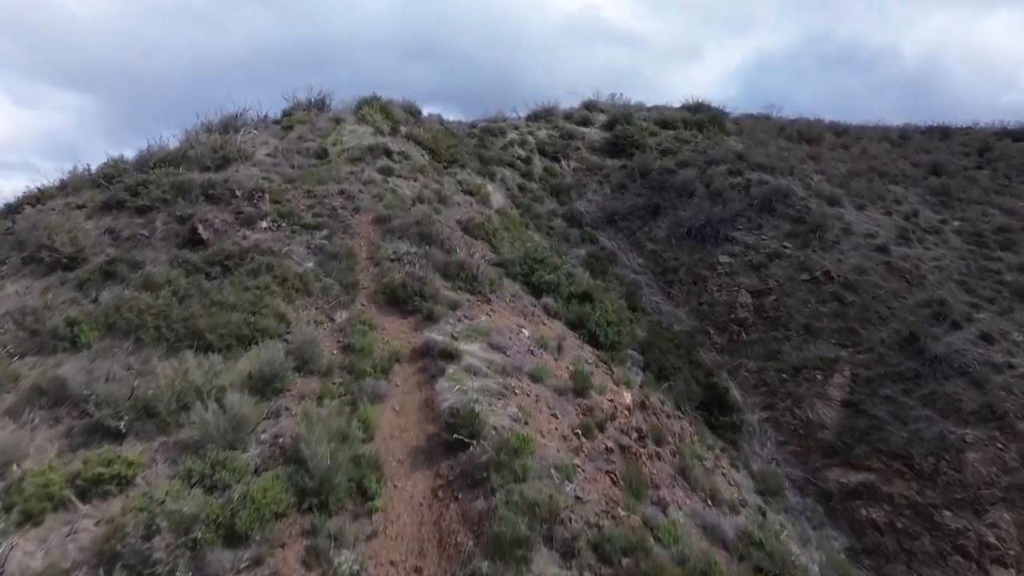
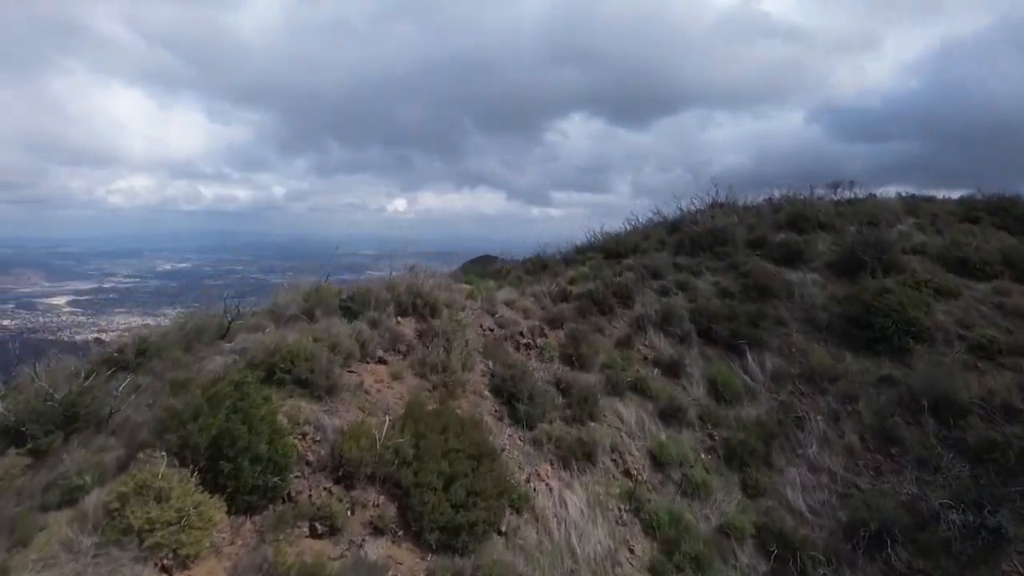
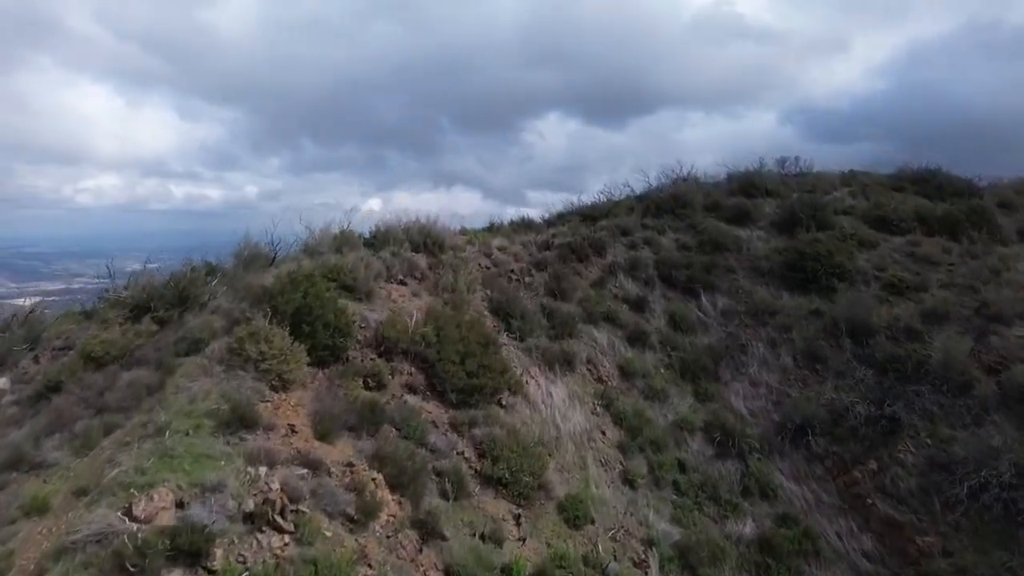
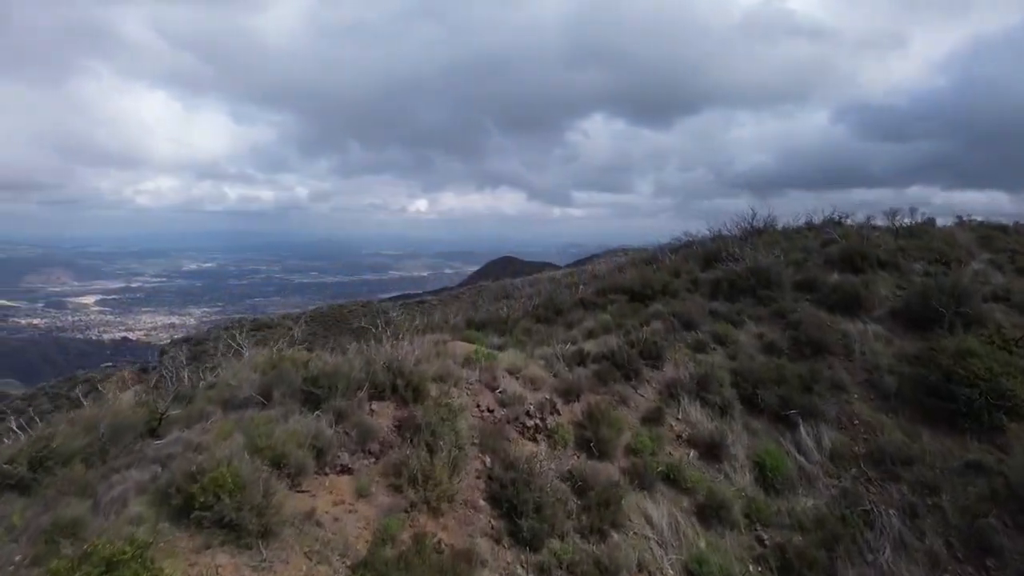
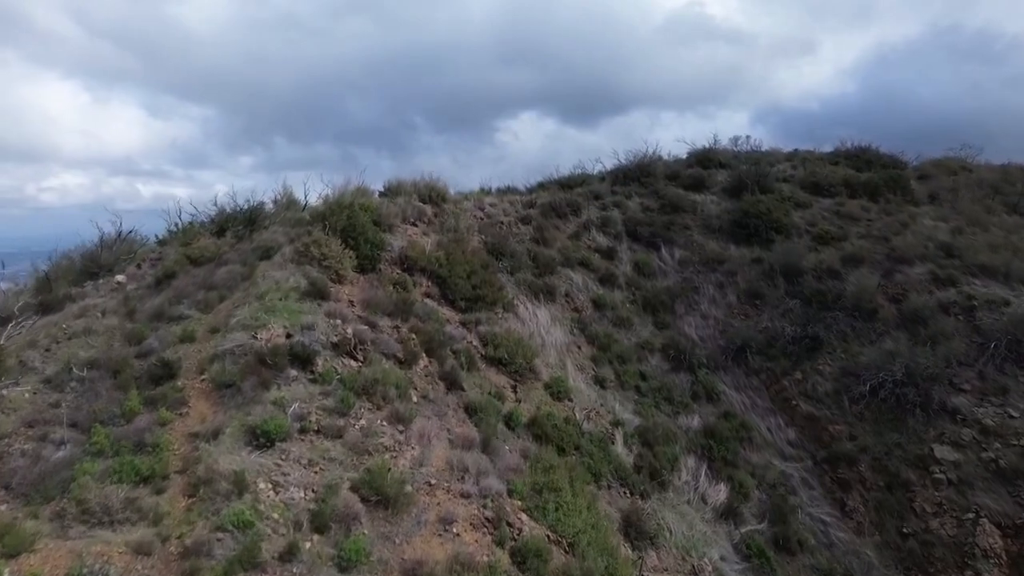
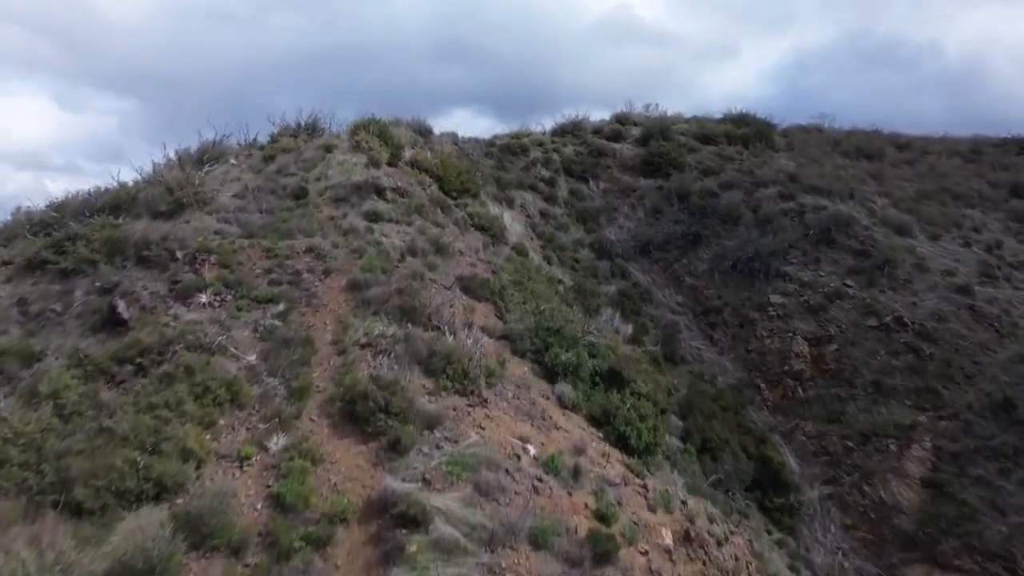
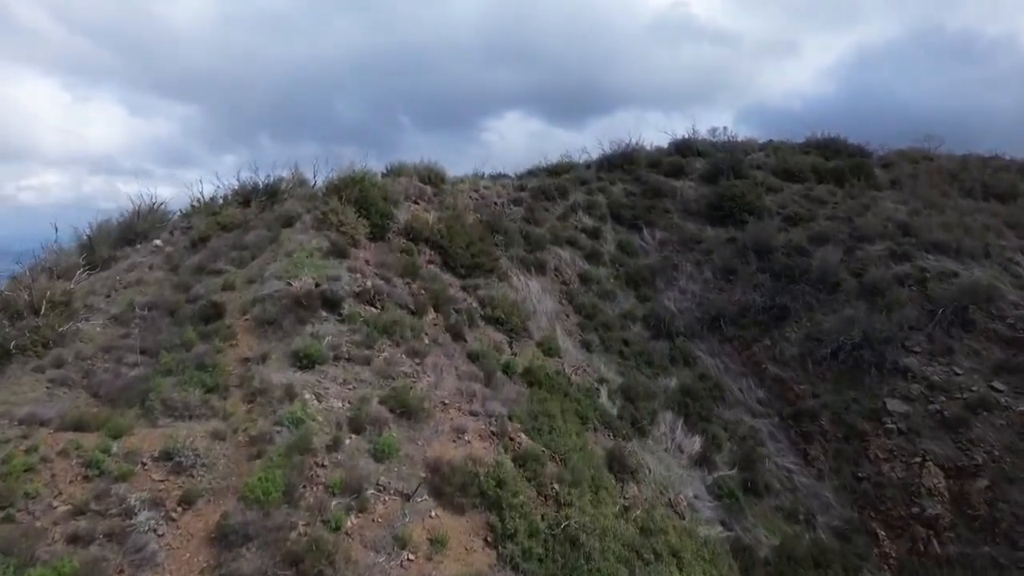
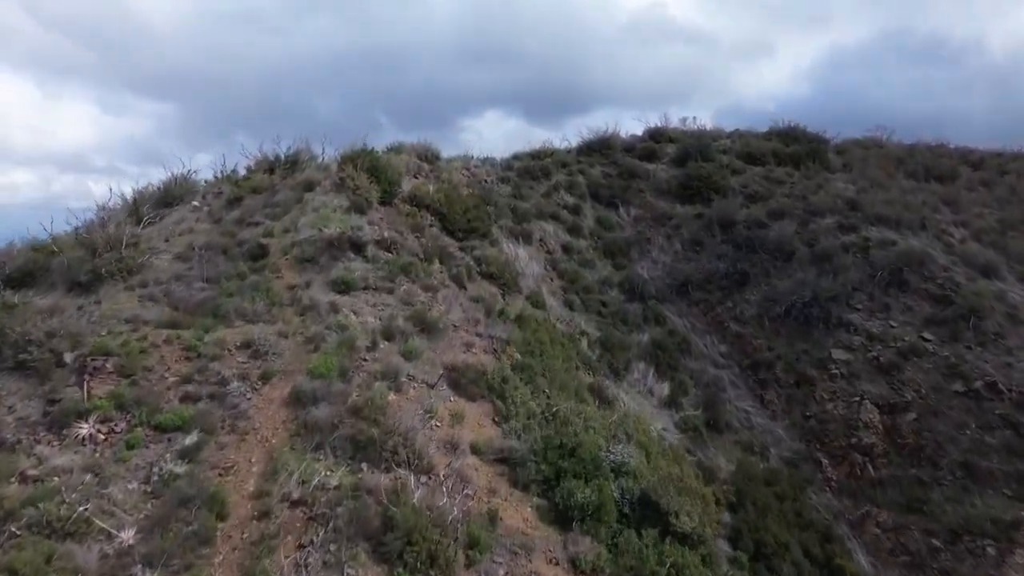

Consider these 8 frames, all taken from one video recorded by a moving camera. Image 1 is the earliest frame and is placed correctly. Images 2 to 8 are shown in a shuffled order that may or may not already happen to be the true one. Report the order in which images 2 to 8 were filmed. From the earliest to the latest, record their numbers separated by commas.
6, 8, 7, 5, 3, 2, 4
